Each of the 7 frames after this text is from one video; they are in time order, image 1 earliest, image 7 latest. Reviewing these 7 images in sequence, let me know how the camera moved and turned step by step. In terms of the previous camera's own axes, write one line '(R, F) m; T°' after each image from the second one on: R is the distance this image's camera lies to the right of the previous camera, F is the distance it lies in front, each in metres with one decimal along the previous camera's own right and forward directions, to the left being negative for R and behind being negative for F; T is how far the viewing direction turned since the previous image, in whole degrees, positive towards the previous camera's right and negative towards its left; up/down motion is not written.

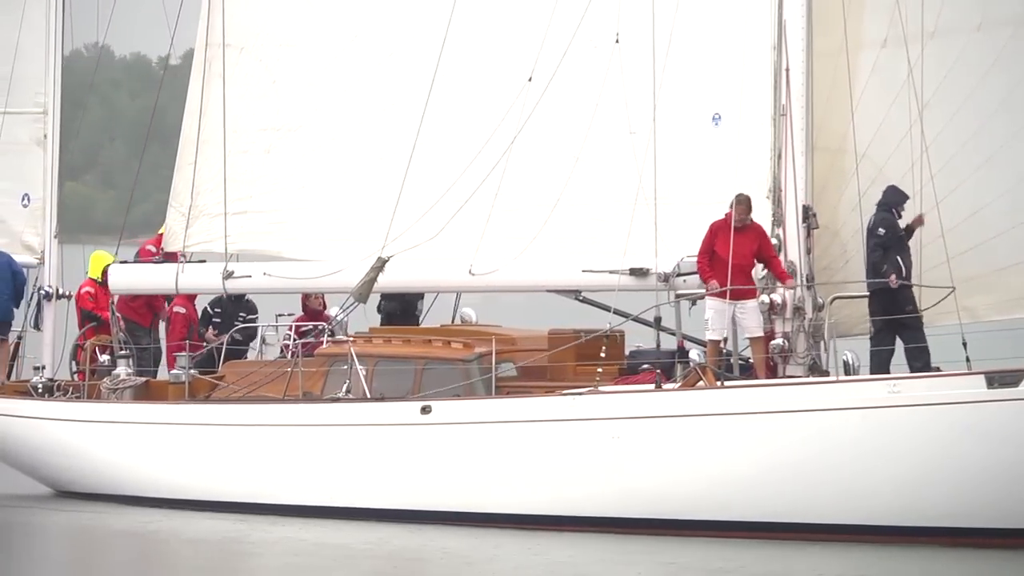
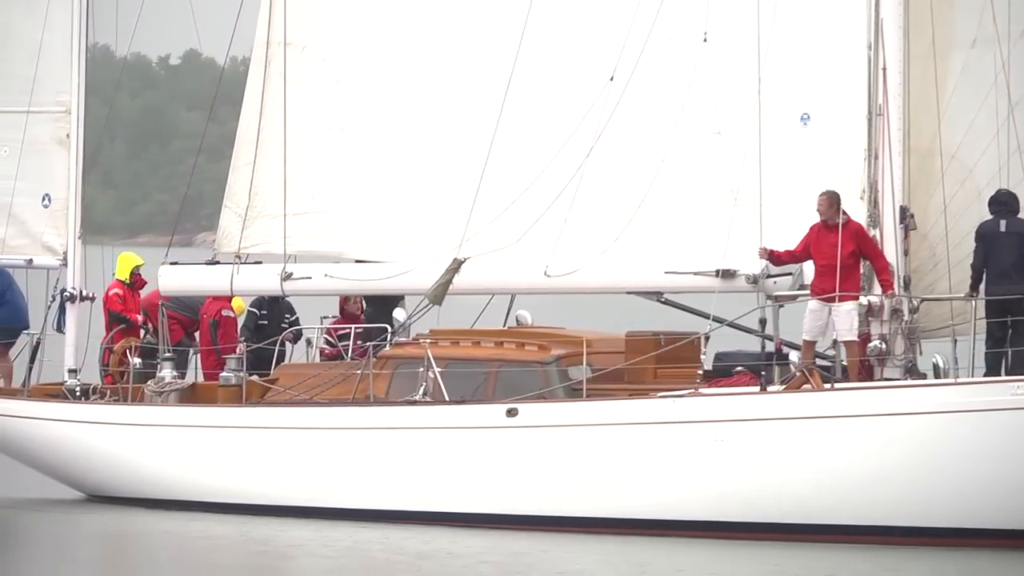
(-0.6, +0.1) m; +2°
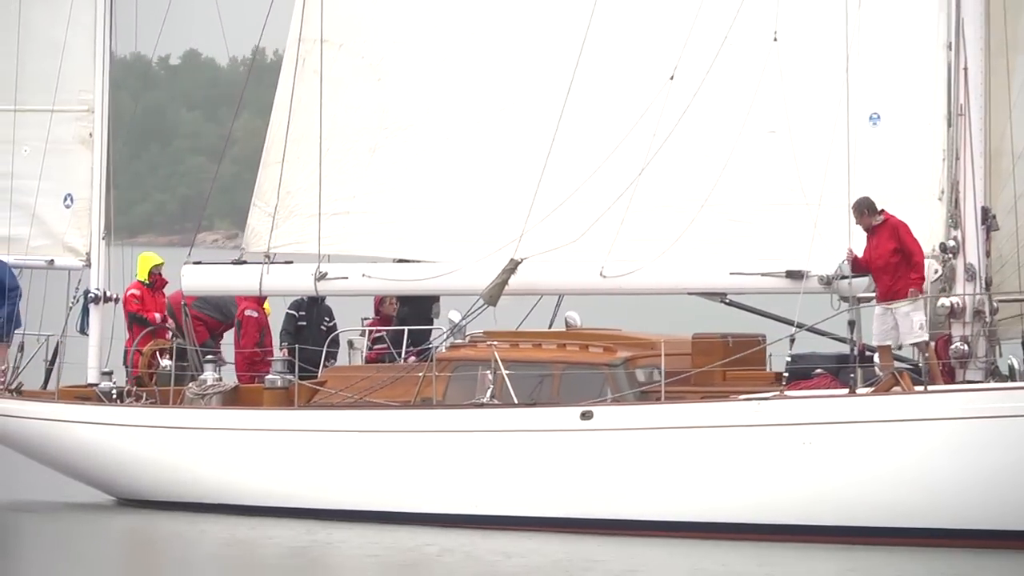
(-0.5, +0.1) m; +1°
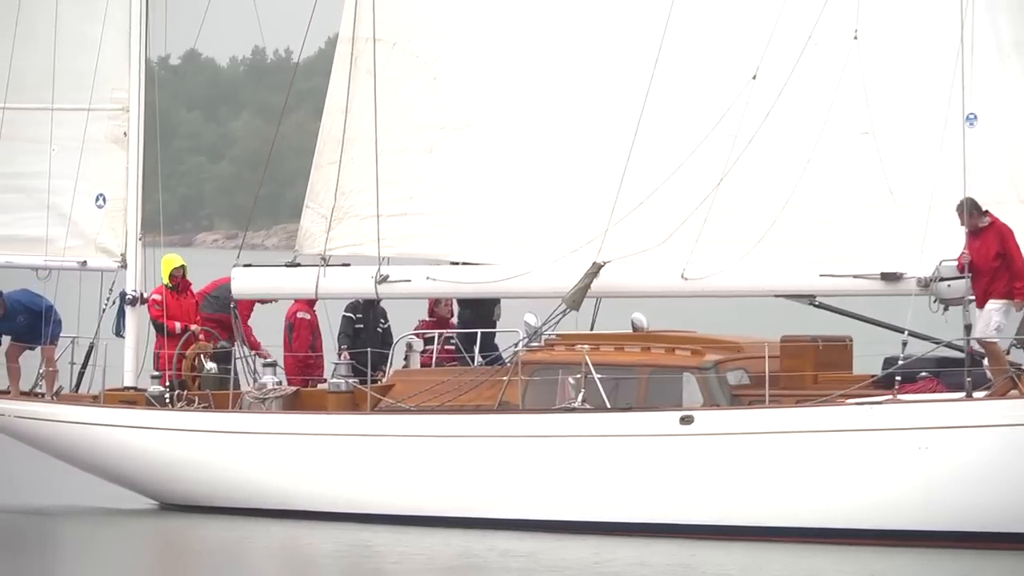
(-0.6, +0.1) m; +2°
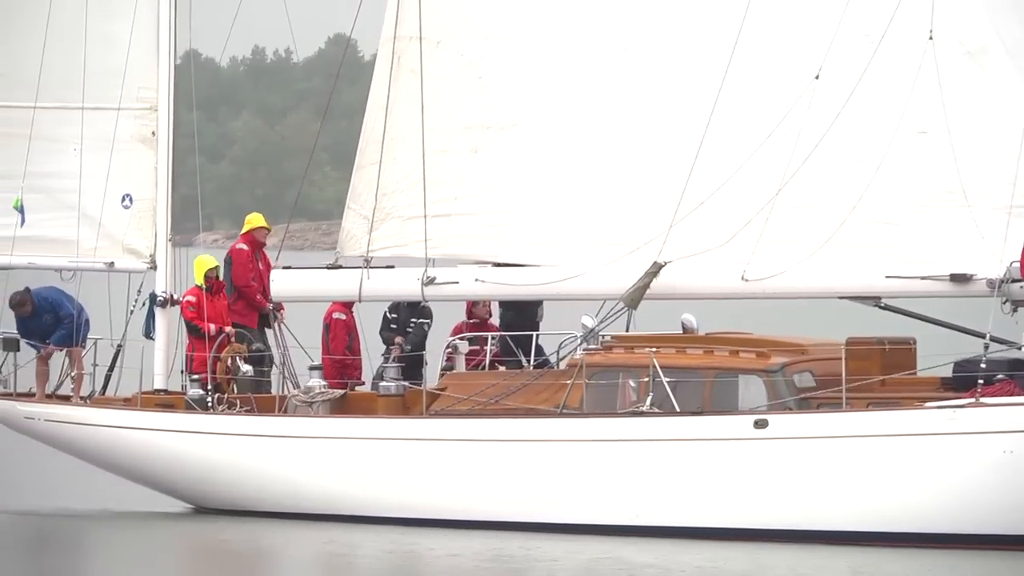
(-0.4, +0.1) m; +1°
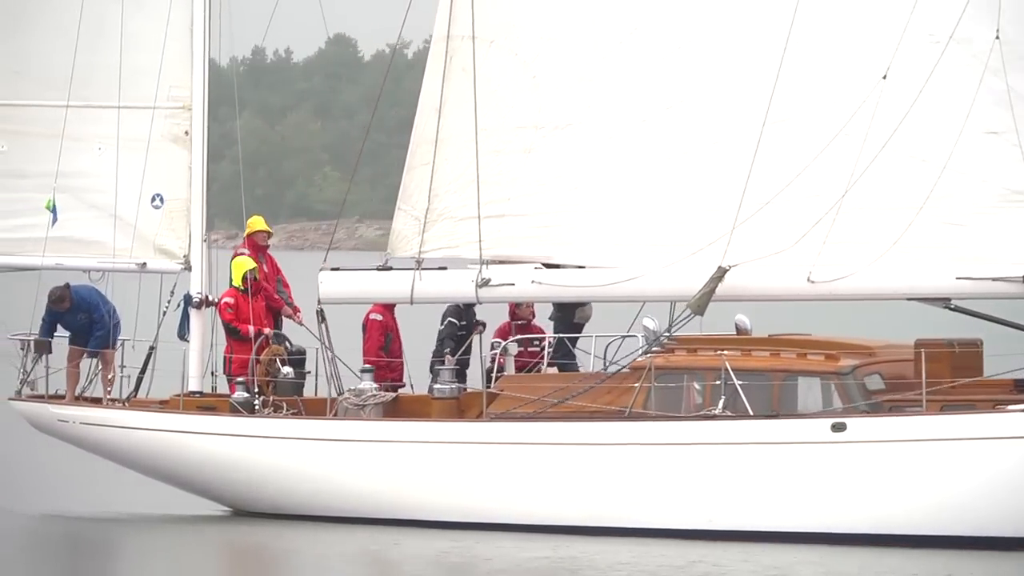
(-0.4, +0.1) m; +1°
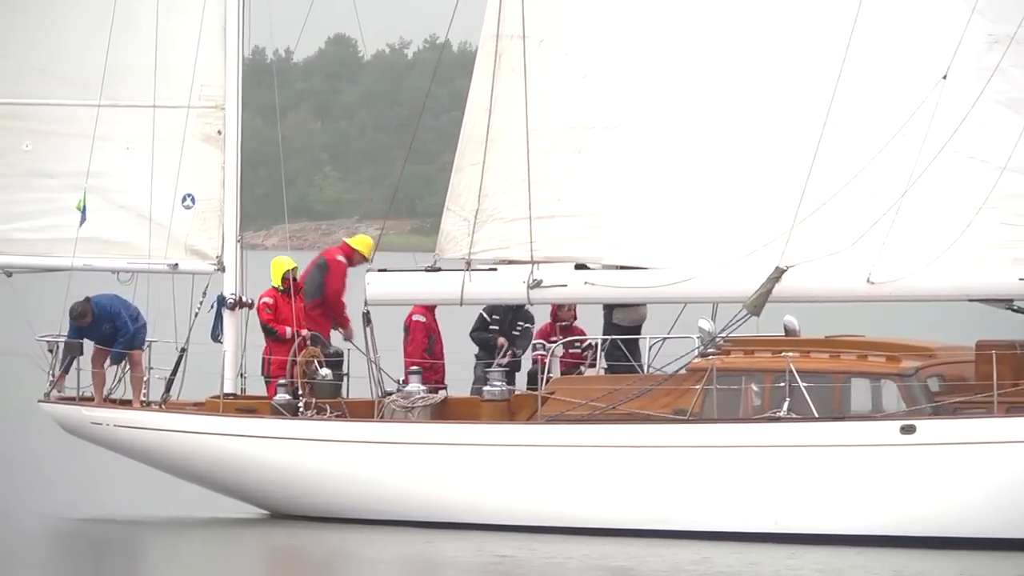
(-0.4, +0.1) m; +1°
